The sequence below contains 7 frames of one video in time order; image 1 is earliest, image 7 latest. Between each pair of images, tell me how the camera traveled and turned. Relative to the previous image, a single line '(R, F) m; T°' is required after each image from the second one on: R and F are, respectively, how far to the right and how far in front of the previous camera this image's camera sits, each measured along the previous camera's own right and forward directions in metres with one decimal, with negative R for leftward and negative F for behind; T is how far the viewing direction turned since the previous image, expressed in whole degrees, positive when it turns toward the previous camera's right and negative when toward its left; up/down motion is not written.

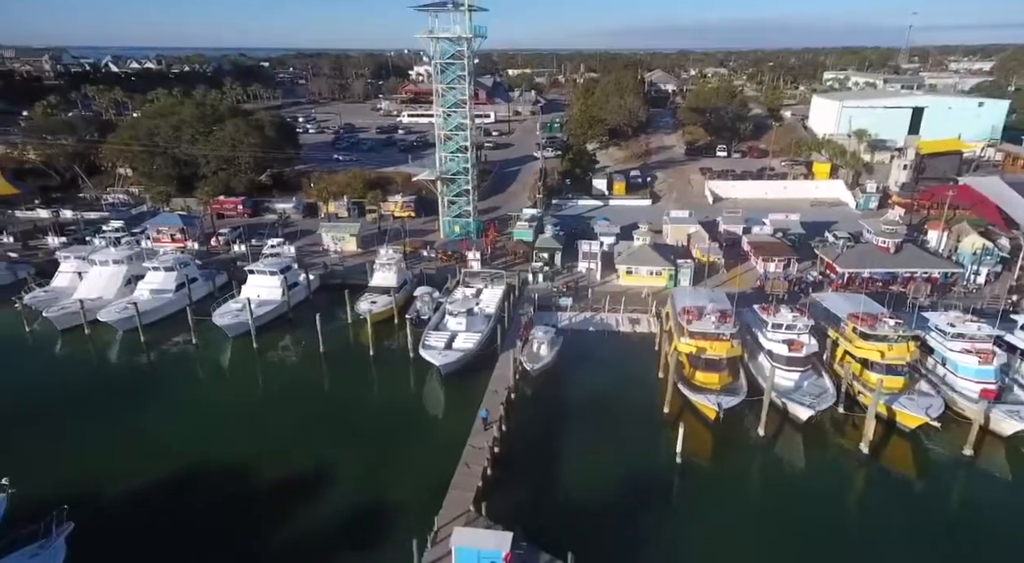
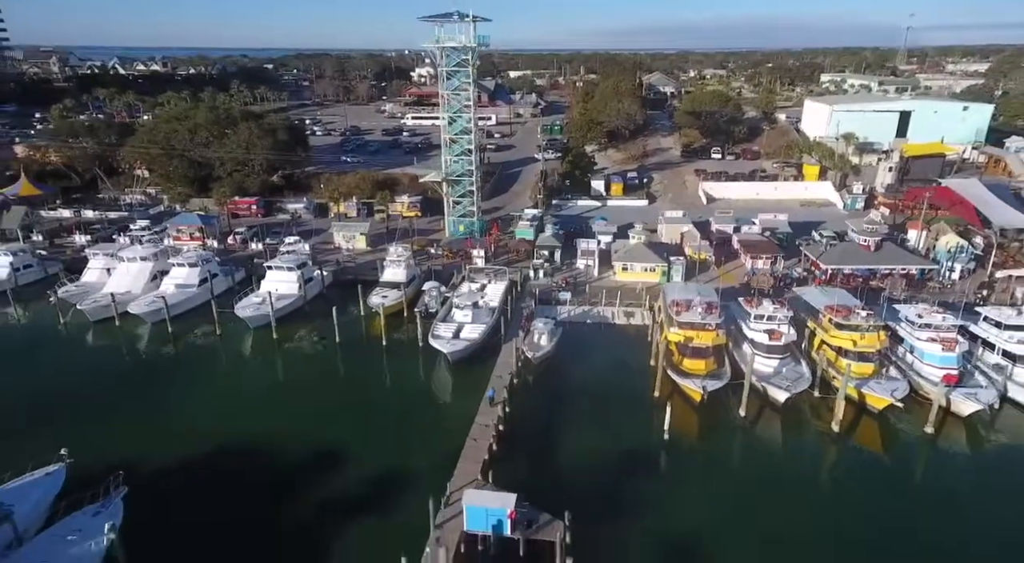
(-0.1, -1.7) m; 0°
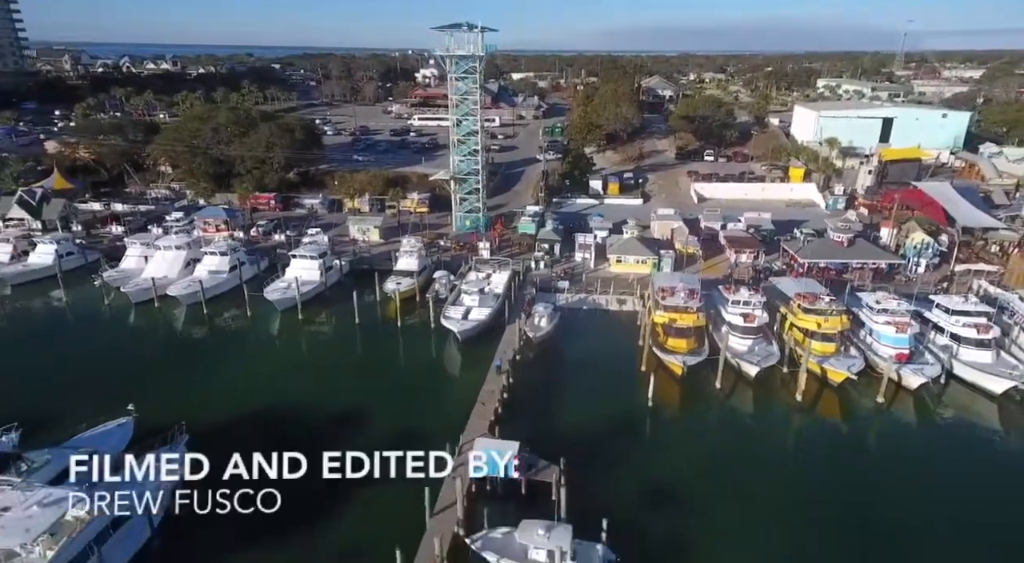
(-0.2, -2.6) m; 0°
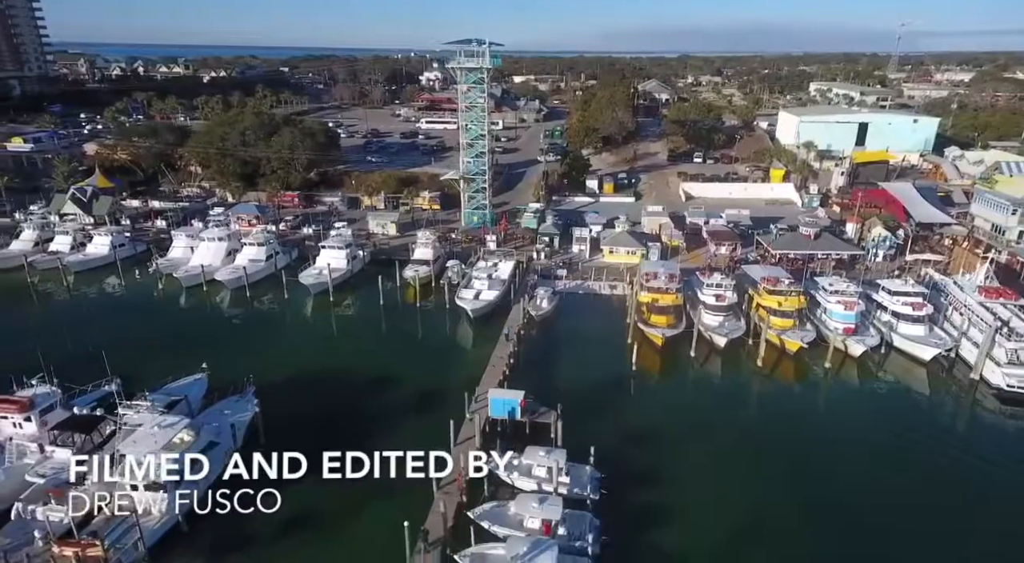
(-0.2, -3.9) m; 0°
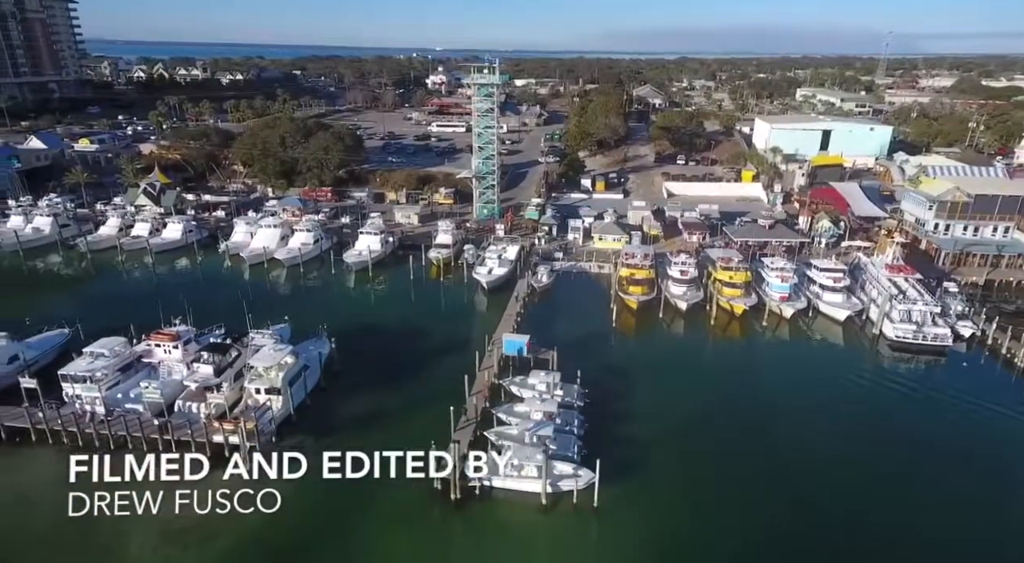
(-0.4, -7.0) m; 0°
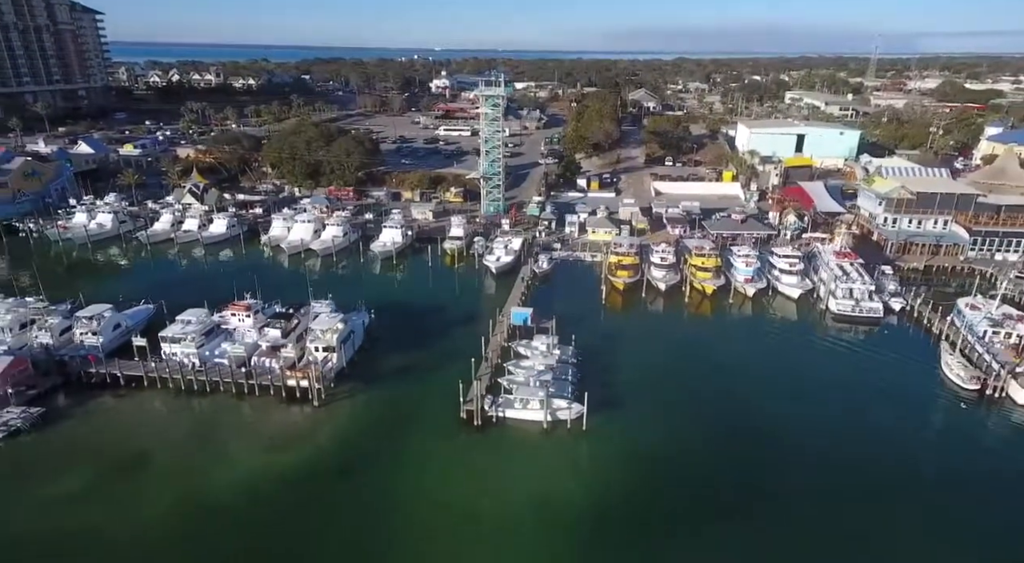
(-0.4, -5.9) m; 0°
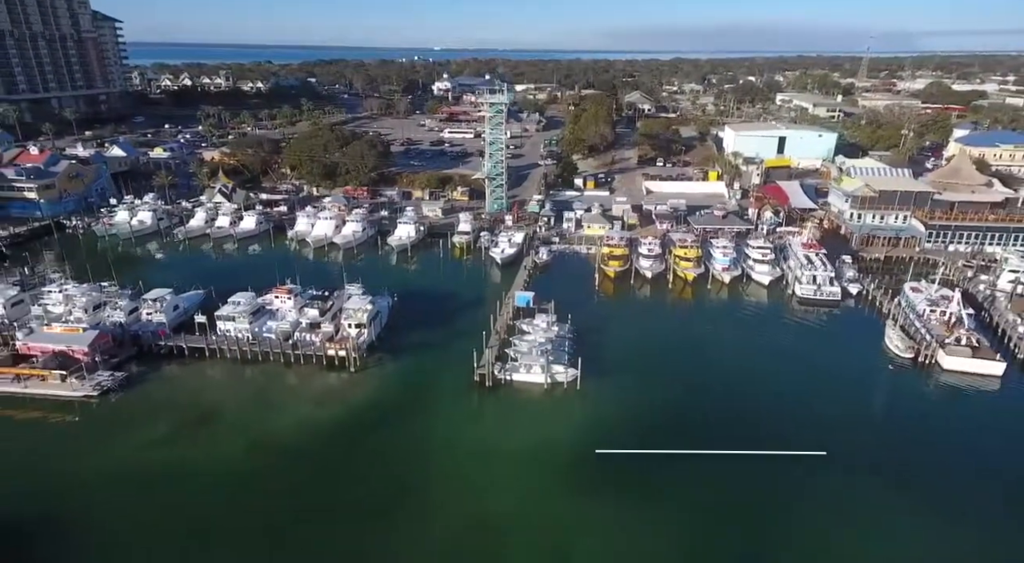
(-0.3, -4.9) m; 0°
